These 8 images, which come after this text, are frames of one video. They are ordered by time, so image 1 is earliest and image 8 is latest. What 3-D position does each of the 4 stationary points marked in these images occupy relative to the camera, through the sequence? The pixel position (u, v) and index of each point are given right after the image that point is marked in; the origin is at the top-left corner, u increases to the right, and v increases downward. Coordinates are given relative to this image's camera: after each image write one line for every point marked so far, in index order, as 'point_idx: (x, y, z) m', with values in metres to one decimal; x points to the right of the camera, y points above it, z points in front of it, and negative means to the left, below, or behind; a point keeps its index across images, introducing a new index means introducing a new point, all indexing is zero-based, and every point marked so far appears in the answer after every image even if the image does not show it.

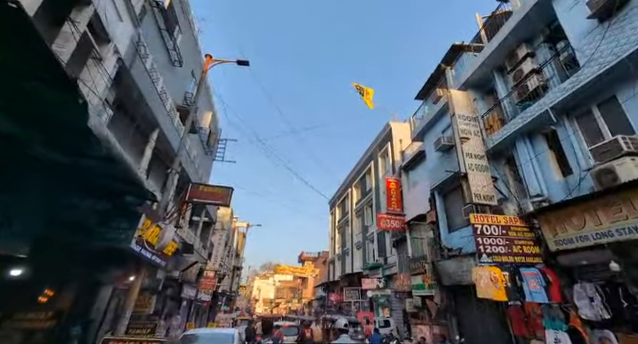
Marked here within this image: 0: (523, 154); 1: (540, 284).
0: (+7.0, +0.6, +10.2) m
1: (+5.8, -3.0, +7.9) m
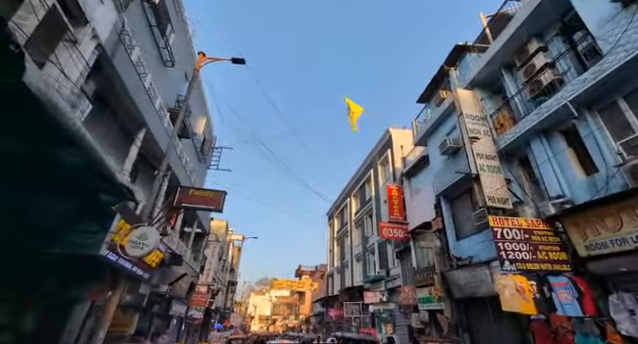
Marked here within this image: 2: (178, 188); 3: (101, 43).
0: (+7.0, +0.6, +9.5) m
1: (+5.9, -2.9, +7.0) m
2: (-4.6, -0.5, +9.7) m
3: (-4.9, +2.9, +6.7) m
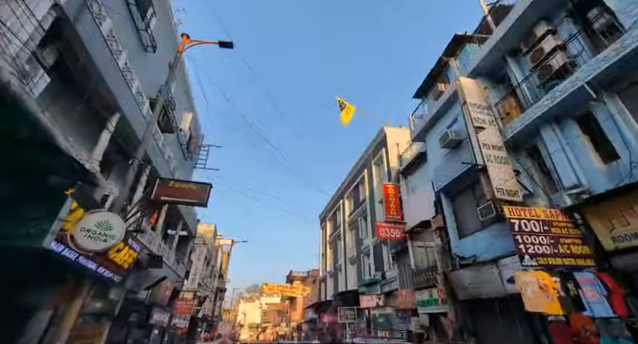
0: (+6.9, +0.9, +8.9) m
1: (+5.9, -2.5, +6.3) m
2: (-4.7, -0.2, +8.7) m
3: (-4.9, +3.2, +5.7) m
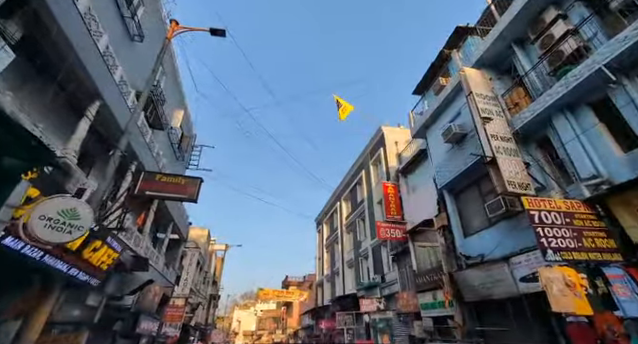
0: (+6.9, +1.2, +8.3) m
1: (+5.9, -2.2, +5.7) m
2: (-4.7, 0.0, +8.0) m
3: (-4.9, +3.5, +5.0) m
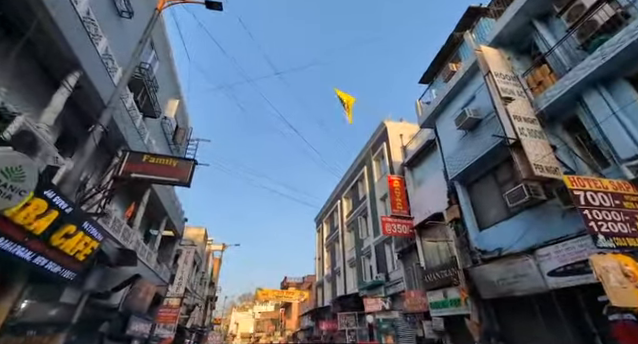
0: (+7.1, +1.6, +7.5) m
1: (+6.1, -1.8, +4.8) m
2: (-4.5, +0.4, +7.1) m
3: (-4.7, +3.9, +4.1) m
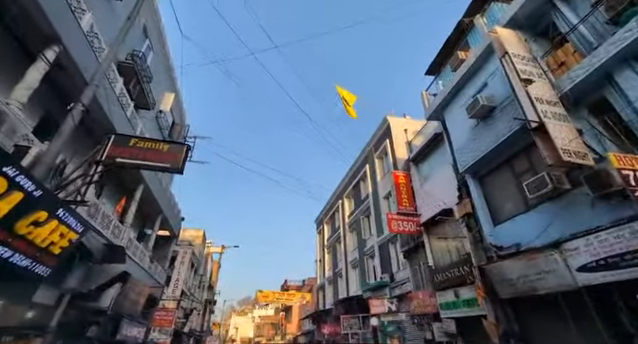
0: (+7.2, +2.0, +6.9) m
1: (+6.3, -1.4, +4.1) m
2: (-4.4, +0.7, +6.3) m
3: (-4.5, +4.3, +3.4) m
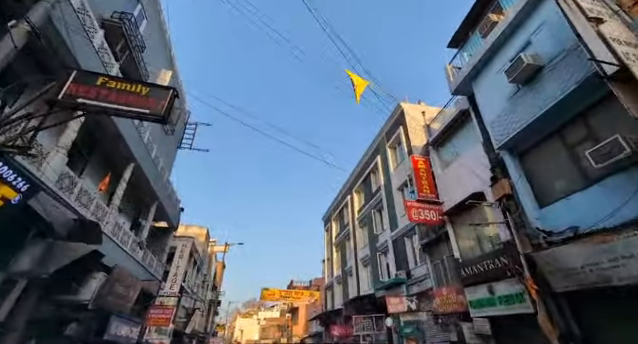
0: (+7.6, +2.9, +5.3) m
1: (+6.7, -0.5, +2.5) m
2: (-4.0, +1.6, +4.9) m
3: (-4.2, +5.1, +2.0) m
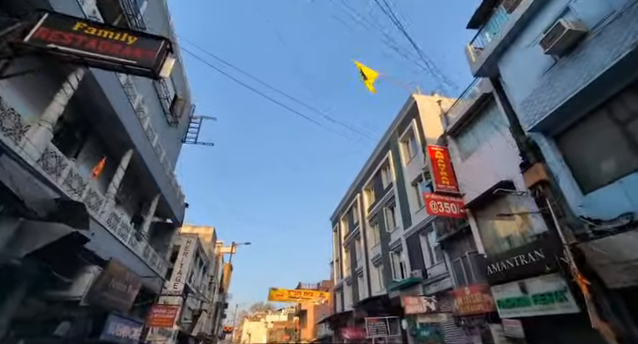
0: (+7.9, +3.4, +4.2) m
1: (+6.9, +0.1, +1.5) m
2: (-3.7, +2.1, +4.1) m
3: (-4.0, +5.6, +1.3) m
